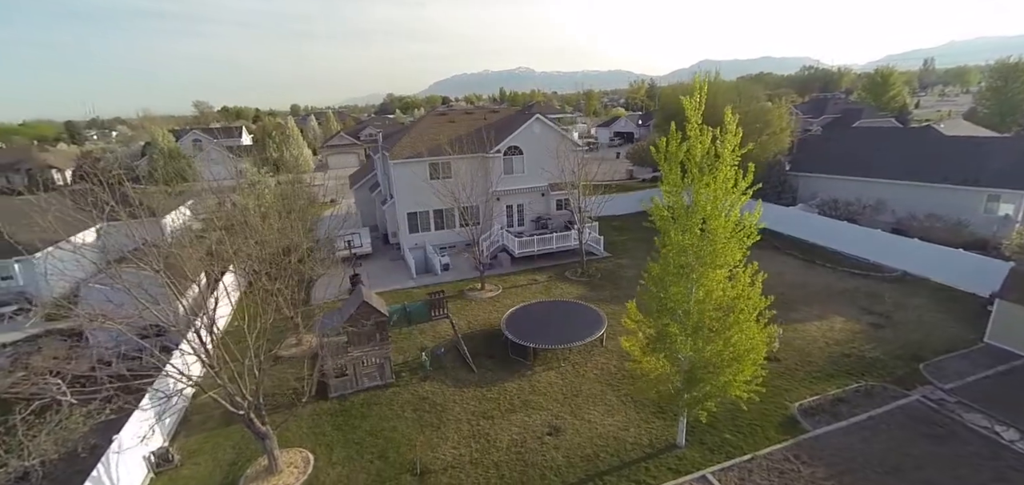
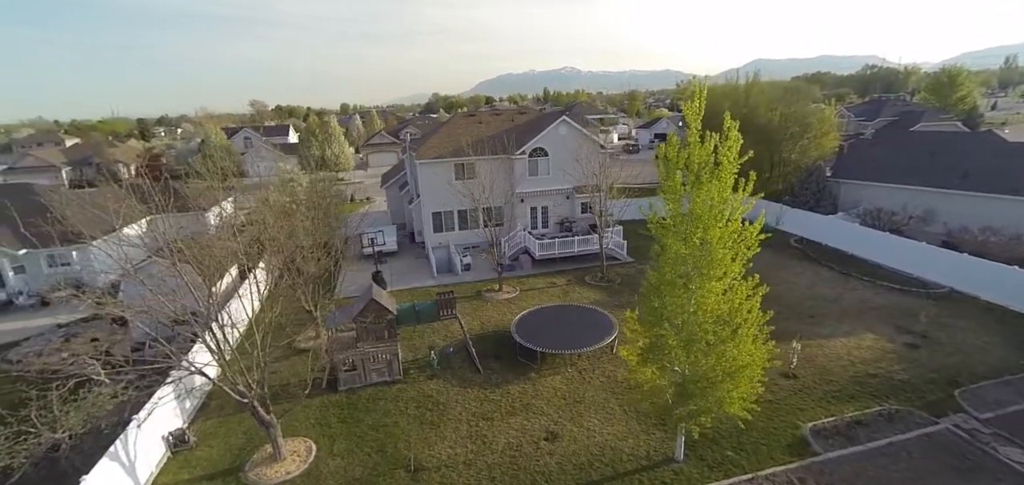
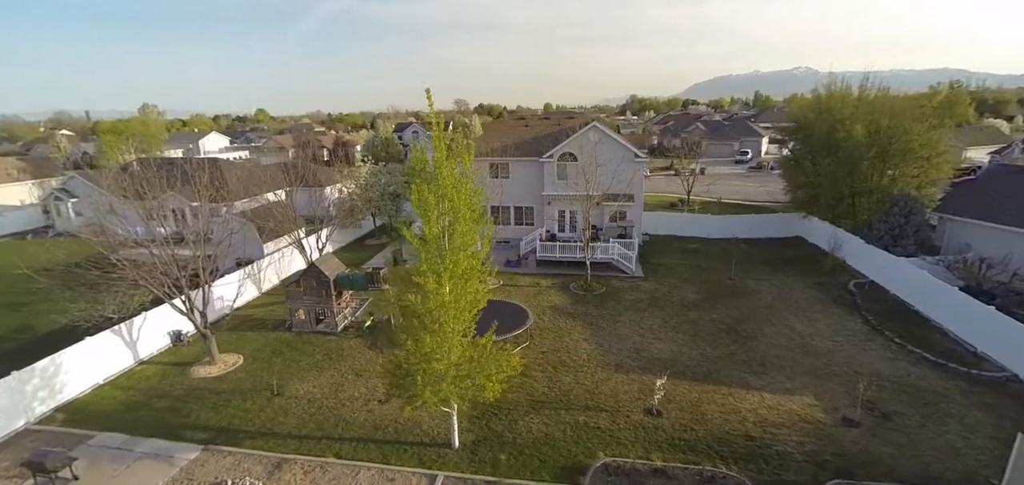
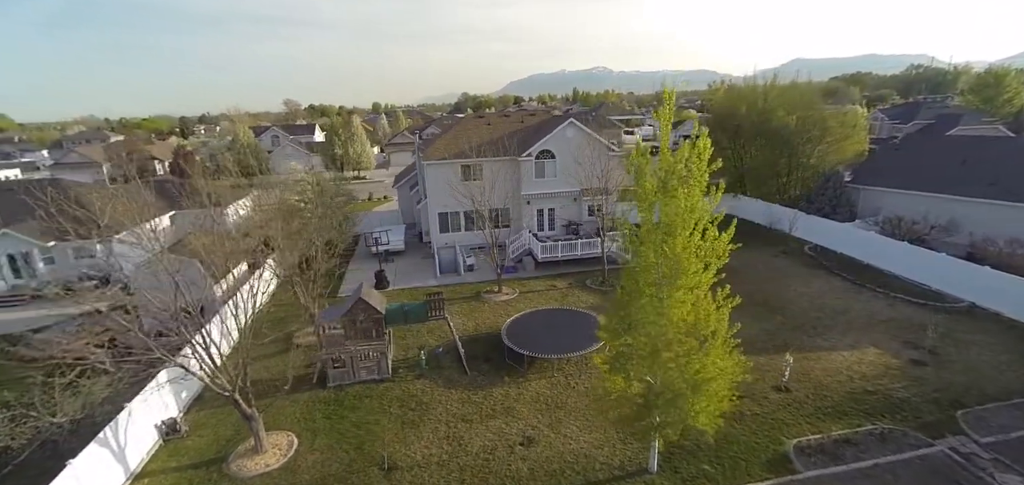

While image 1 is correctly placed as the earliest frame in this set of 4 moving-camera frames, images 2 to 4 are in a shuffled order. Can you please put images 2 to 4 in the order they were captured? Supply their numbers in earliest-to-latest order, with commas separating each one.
2, 4, 3
